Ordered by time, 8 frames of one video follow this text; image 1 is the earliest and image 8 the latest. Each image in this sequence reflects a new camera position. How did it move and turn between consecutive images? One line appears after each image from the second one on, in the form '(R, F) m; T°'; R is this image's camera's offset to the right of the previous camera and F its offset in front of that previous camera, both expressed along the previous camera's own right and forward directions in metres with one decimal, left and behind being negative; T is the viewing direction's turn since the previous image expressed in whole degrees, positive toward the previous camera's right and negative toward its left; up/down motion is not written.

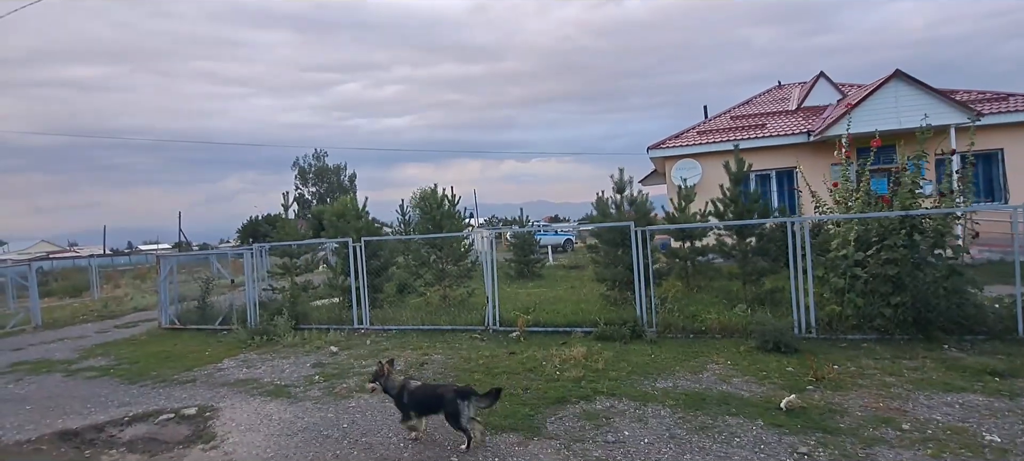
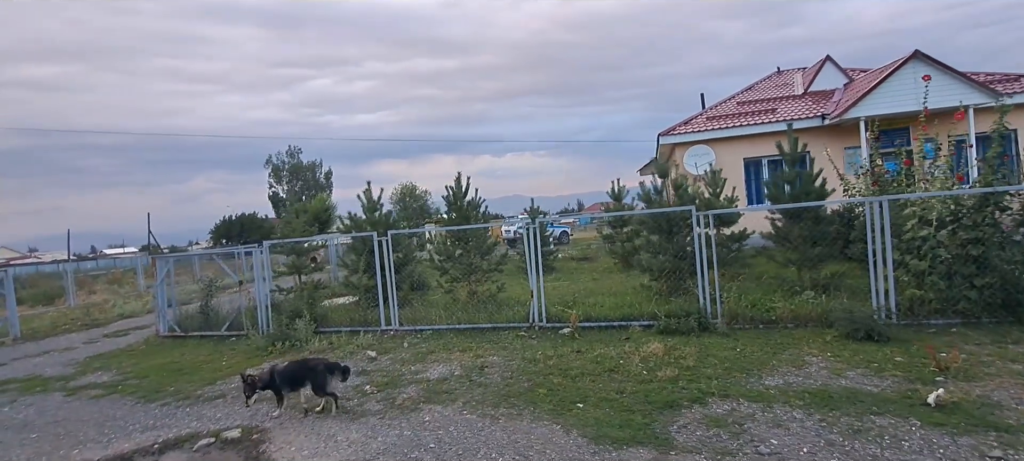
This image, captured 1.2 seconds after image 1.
(-1.5, +1.0) m; +3°
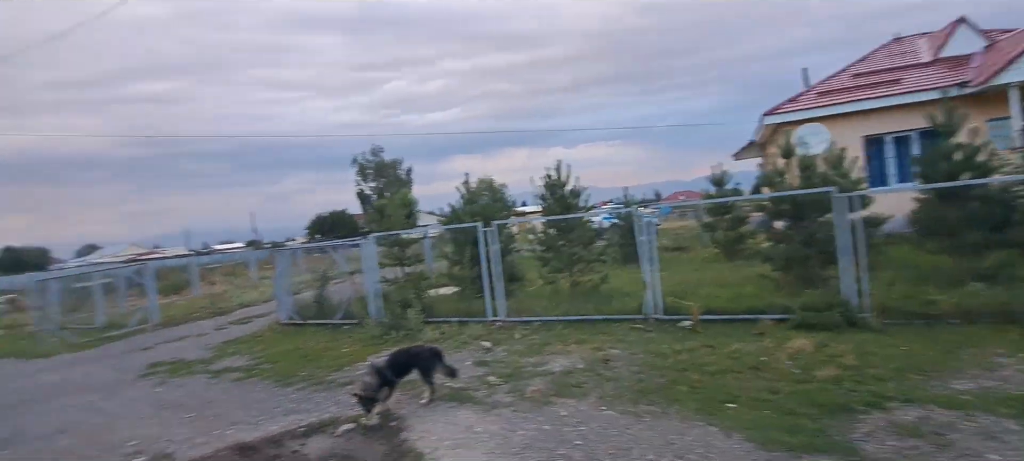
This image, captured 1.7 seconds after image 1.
(-0.8, +0.3) m; -8°
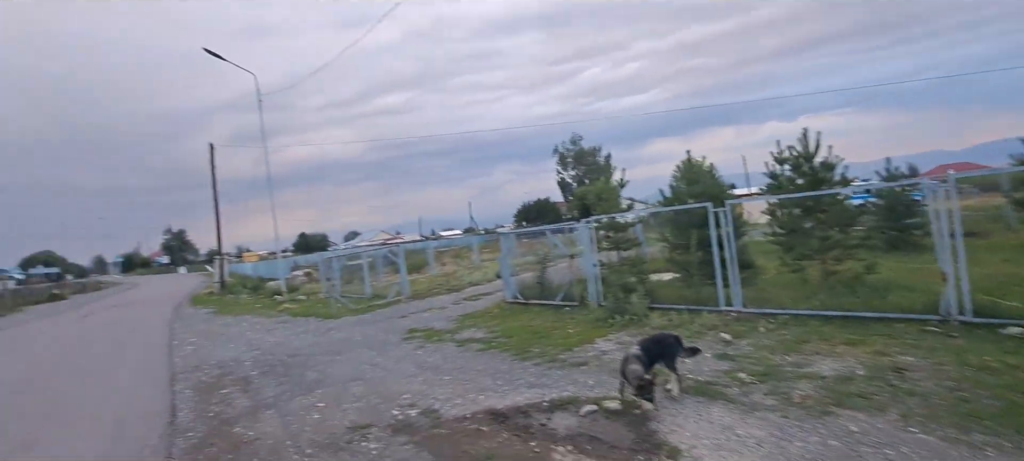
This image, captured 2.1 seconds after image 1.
(-0.6, +0.2) m; -22°
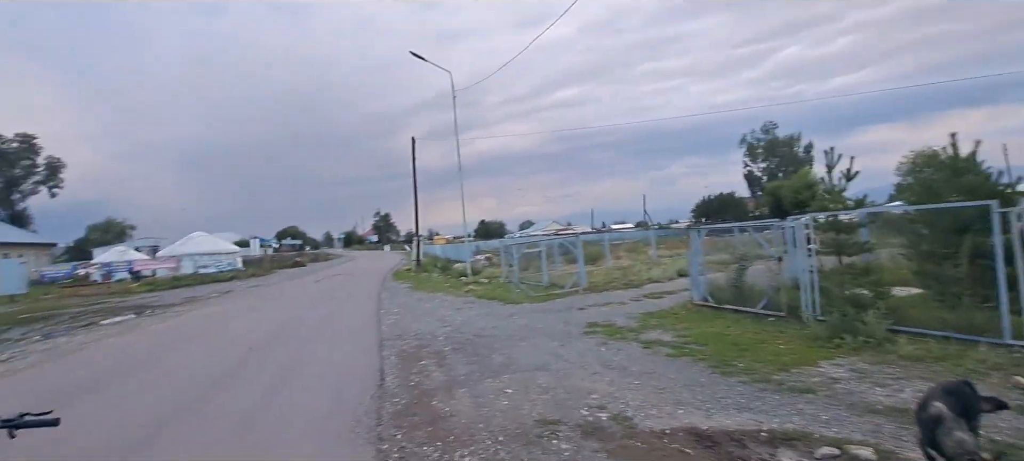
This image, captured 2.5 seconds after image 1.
(-0.5, +0.5) m; -19°
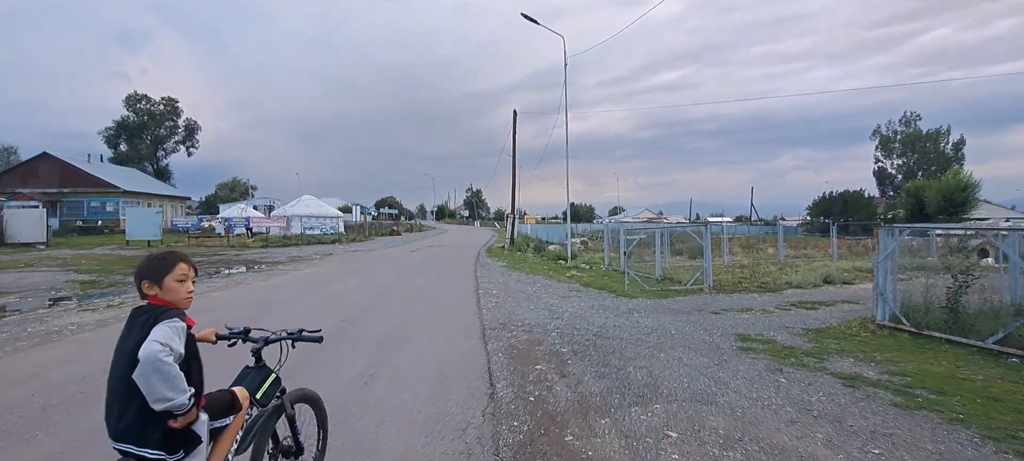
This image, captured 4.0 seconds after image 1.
(-1.0, +2.1) m; -10°
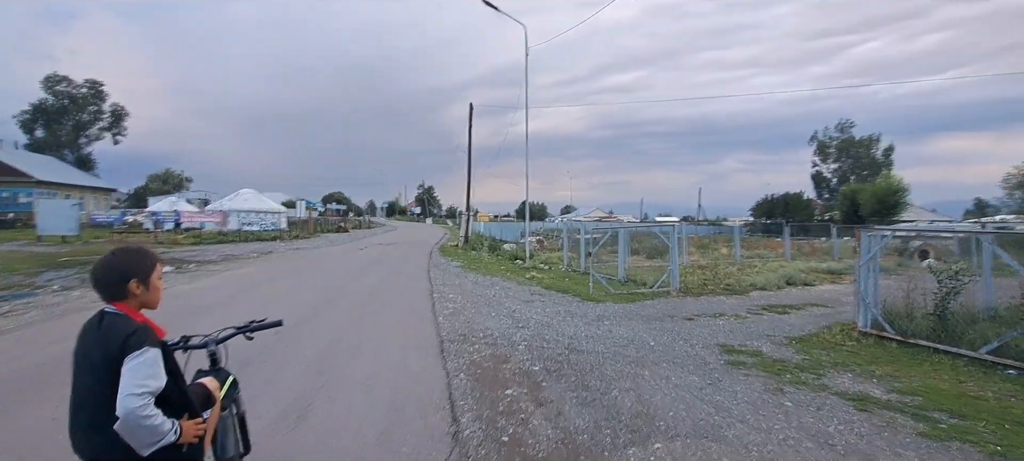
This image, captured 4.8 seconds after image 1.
(-0.2, +1.3) m; +5°
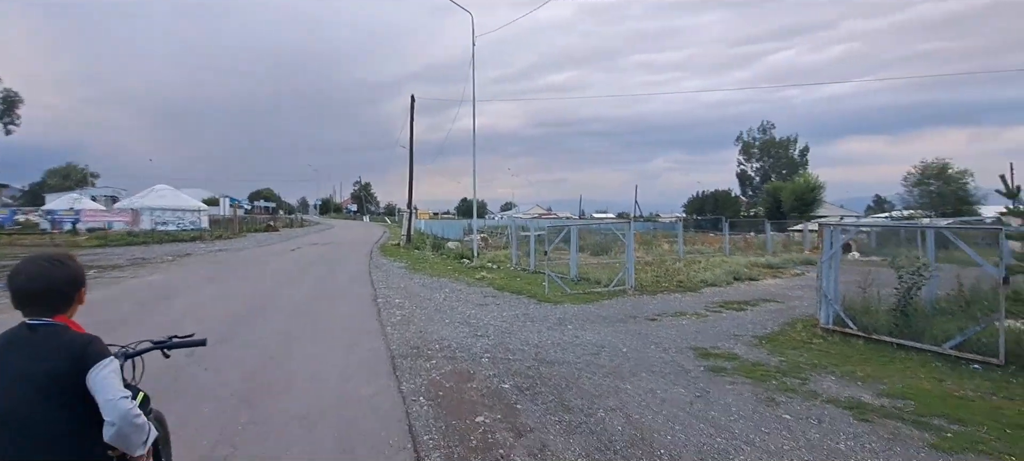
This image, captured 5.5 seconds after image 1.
(-0.3, +1.0) m; +7°
